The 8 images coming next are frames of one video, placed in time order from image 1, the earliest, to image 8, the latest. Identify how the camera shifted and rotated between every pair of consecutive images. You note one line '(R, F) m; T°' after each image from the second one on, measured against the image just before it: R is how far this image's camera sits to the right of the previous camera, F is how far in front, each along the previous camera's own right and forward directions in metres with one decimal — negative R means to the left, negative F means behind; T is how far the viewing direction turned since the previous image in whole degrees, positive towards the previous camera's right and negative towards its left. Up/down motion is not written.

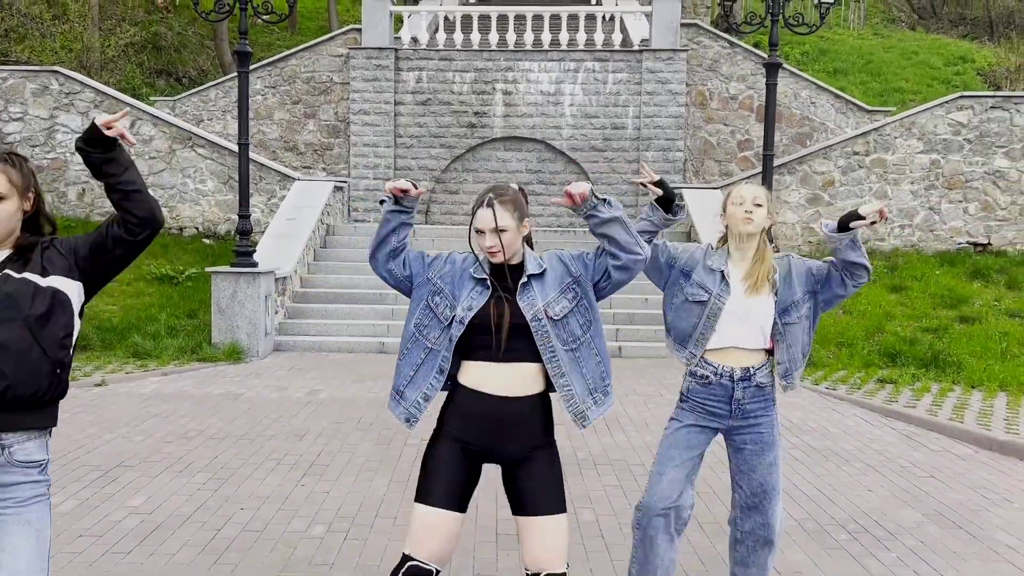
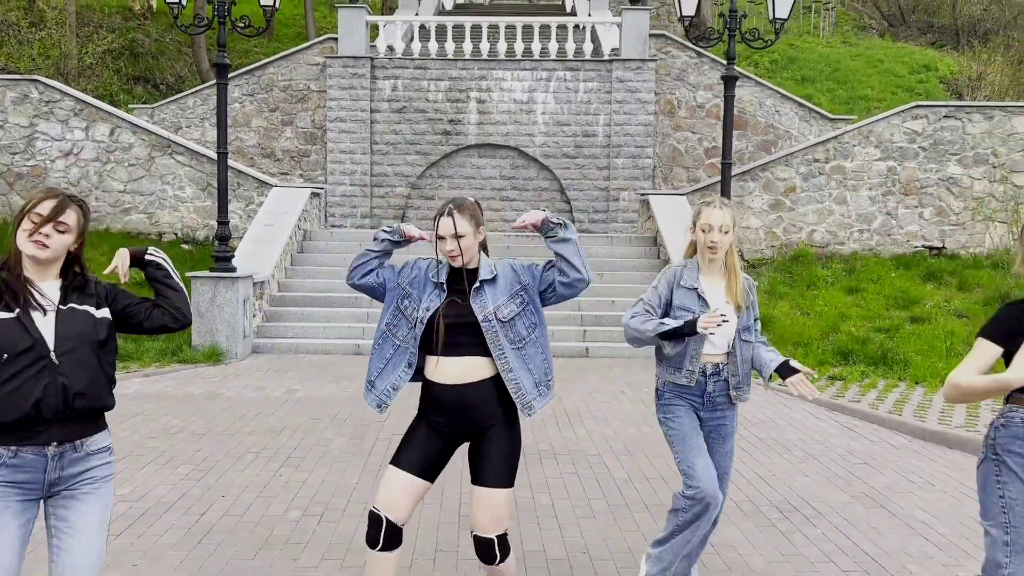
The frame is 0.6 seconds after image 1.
(+0.1, -0.4) m; +1°
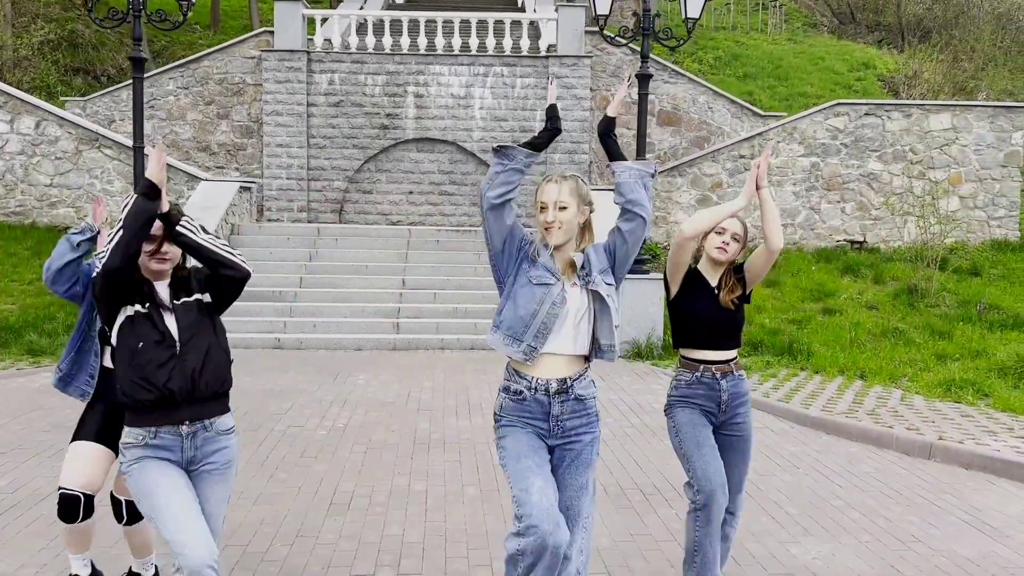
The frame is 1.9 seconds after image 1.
(+0.6, -0.2) m; +2°
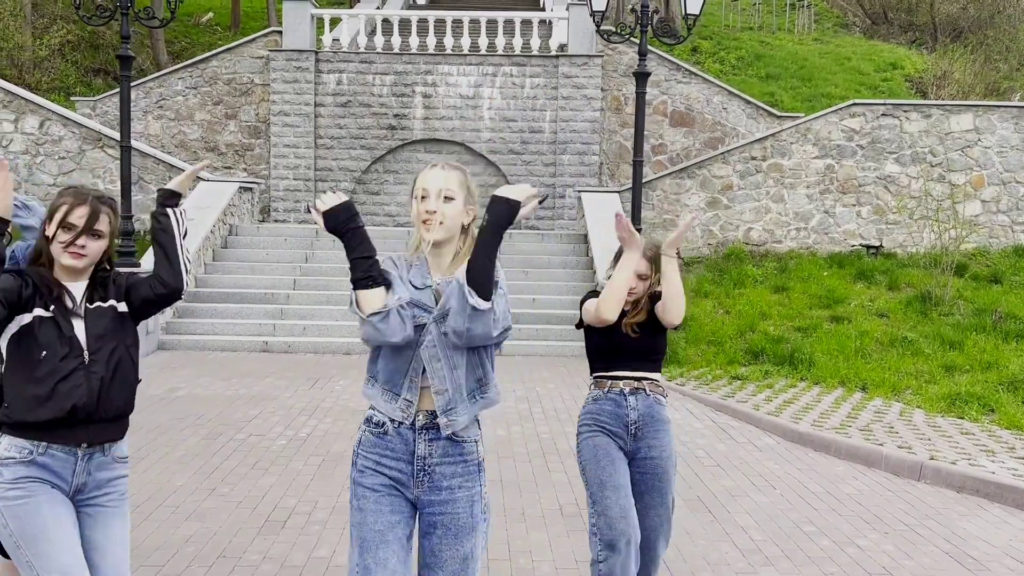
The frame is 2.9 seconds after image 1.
(+0.5, +0.3) m; -2°
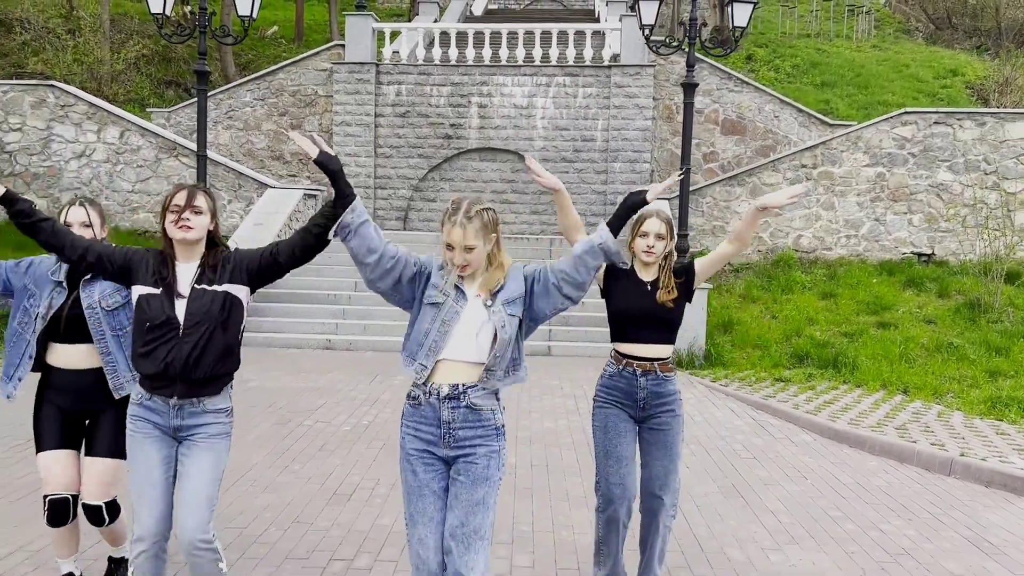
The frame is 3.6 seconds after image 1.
(0.0, -0.5) m; -4°
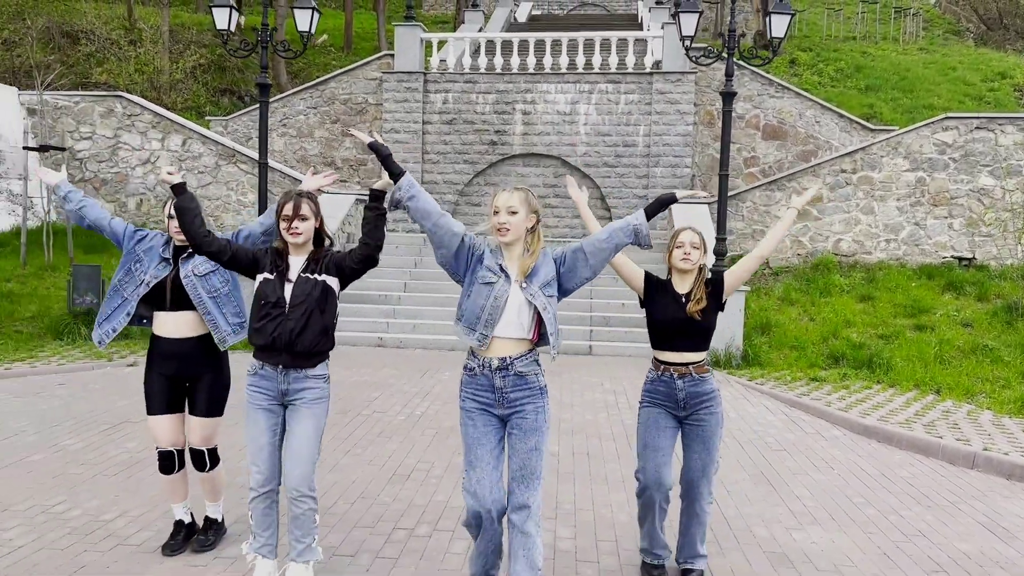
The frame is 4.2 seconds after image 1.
(0.0, -0.5) m; -3°
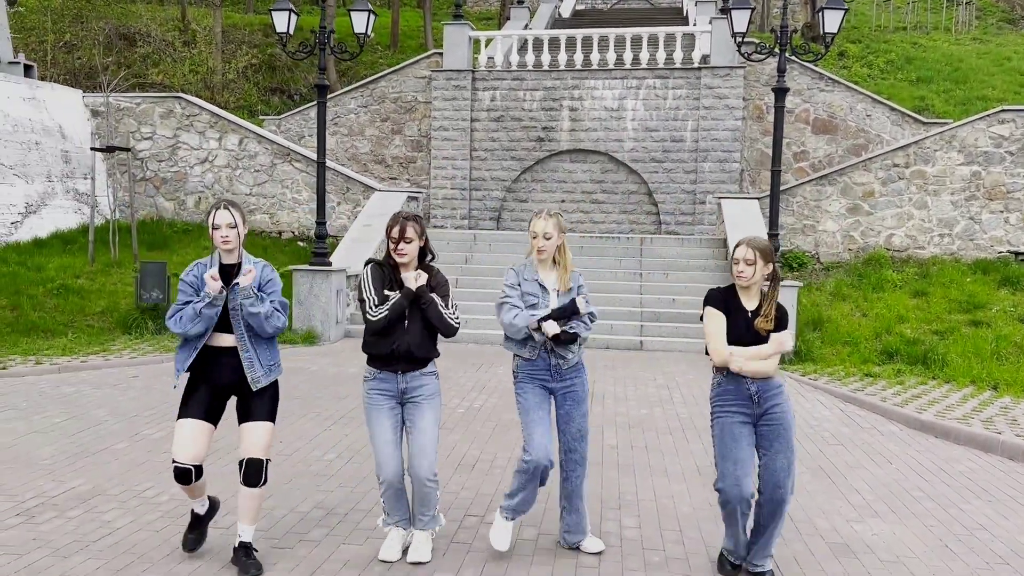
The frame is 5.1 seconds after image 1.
(-0.2, -0.2) m; -3°
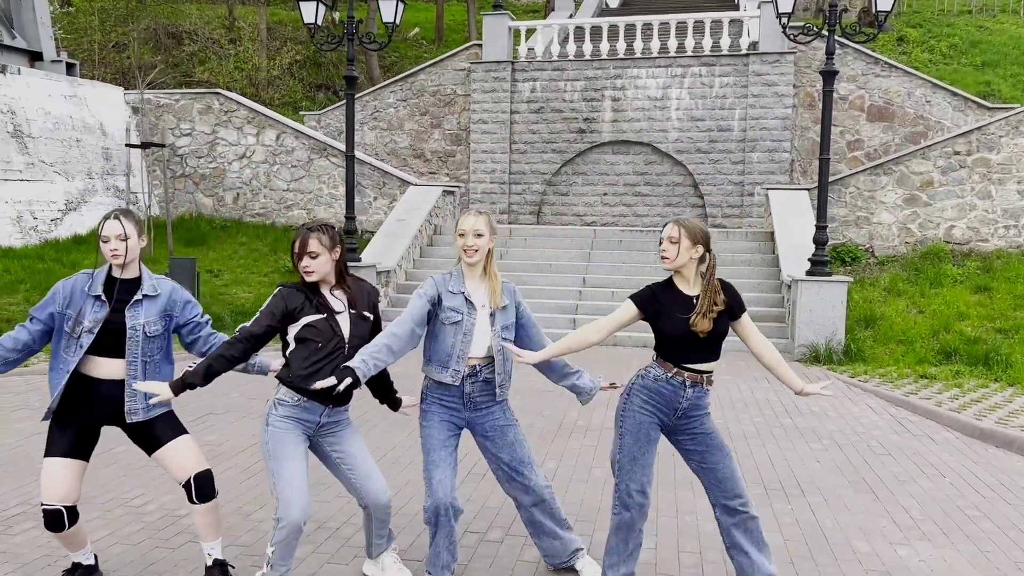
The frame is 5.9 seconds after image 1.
(+0.3, +0.4) m; -4°
